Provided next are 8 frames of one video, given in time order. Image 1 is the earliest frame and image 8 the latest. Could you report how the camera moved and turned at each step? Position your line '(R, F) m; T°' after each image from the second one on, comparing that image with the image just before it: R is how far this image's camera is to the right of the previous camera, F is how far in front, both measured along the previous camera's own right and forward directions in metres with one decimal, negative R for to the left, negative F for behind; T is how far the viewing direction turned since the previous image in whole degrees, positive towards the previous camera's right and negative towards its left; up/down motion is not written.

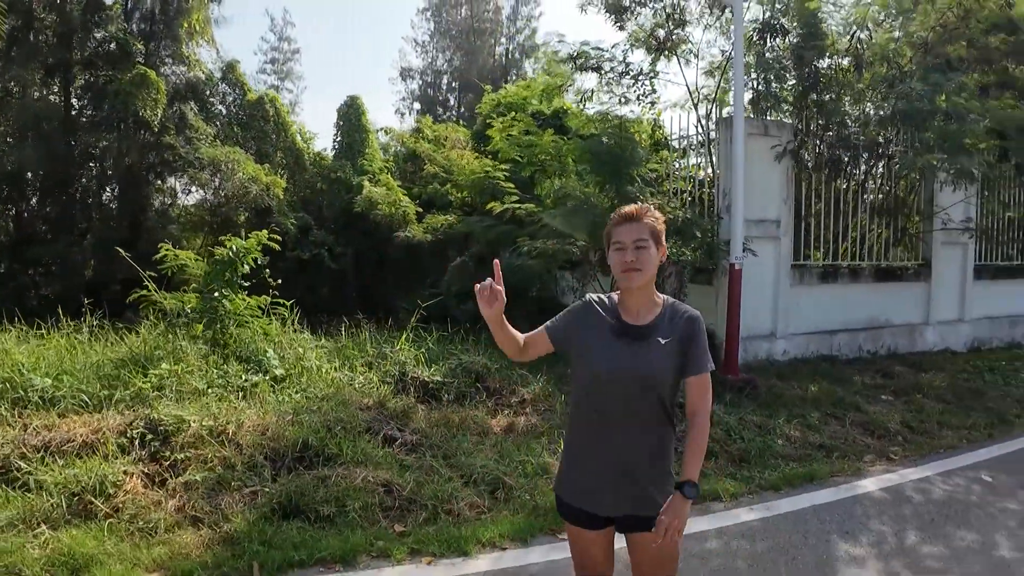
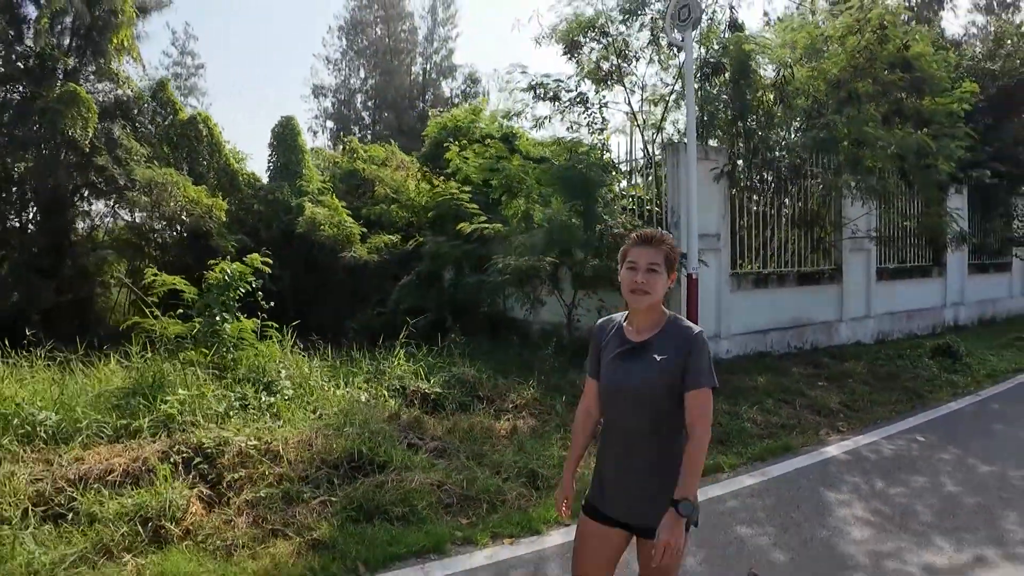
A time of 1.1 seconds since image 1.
(-0.7, -0.4) m; +8°
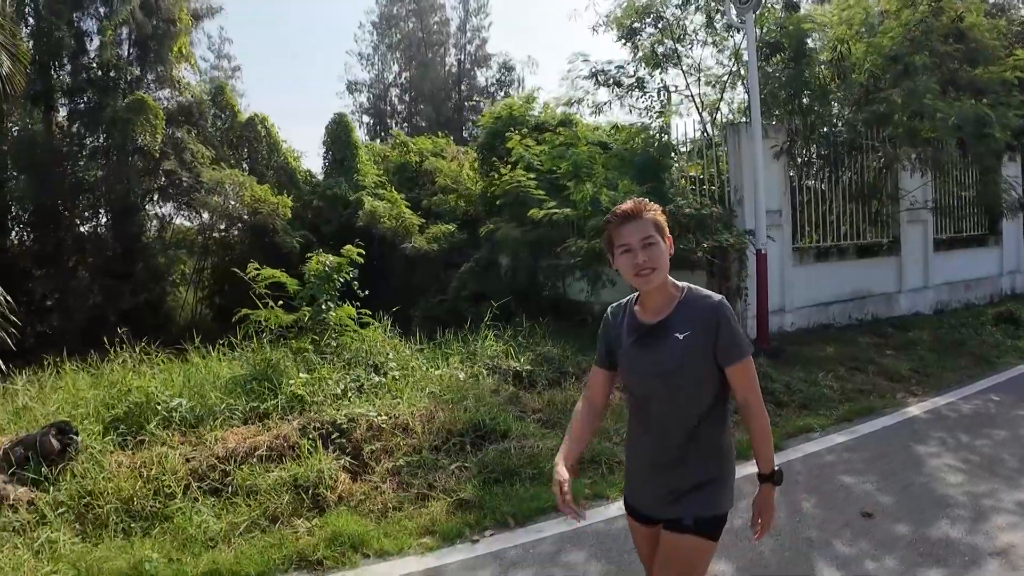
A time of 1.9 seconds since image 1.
(-0.5, -0.3) m; -2°
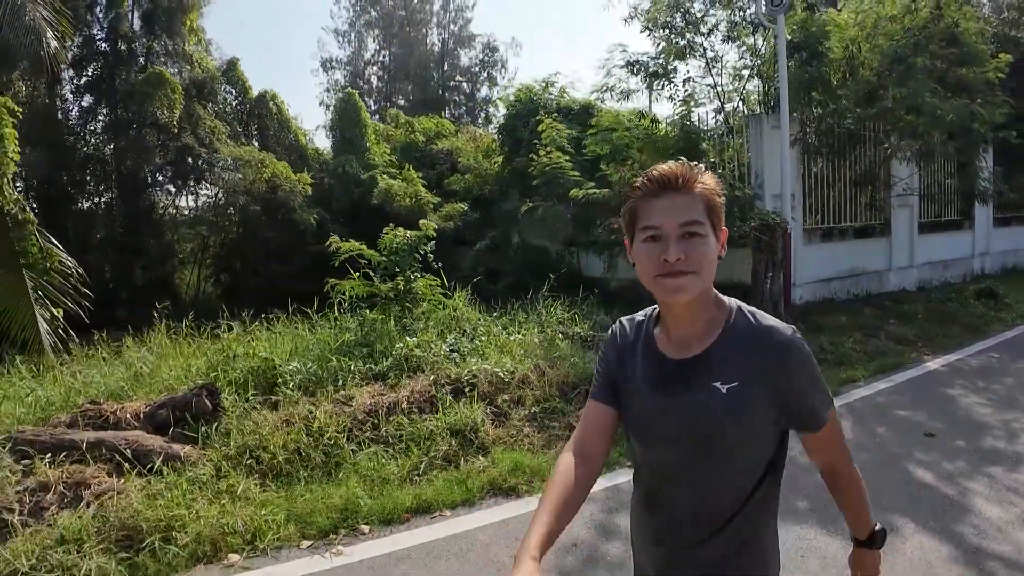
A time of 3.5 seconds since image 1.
(-1.2, -0.6) m; +4°
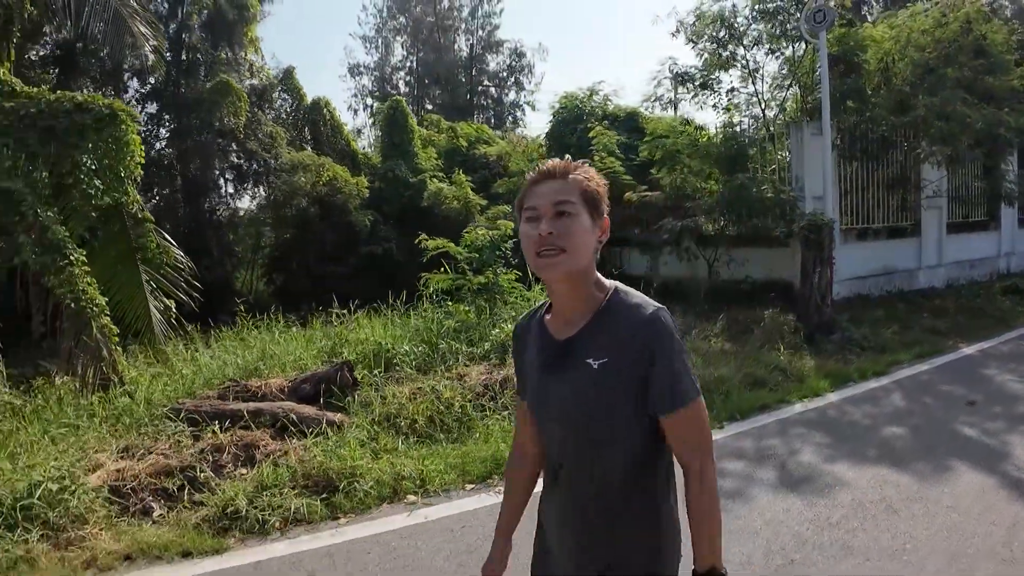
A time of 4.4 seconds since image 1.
(-0.7, -0.7) m; 0°
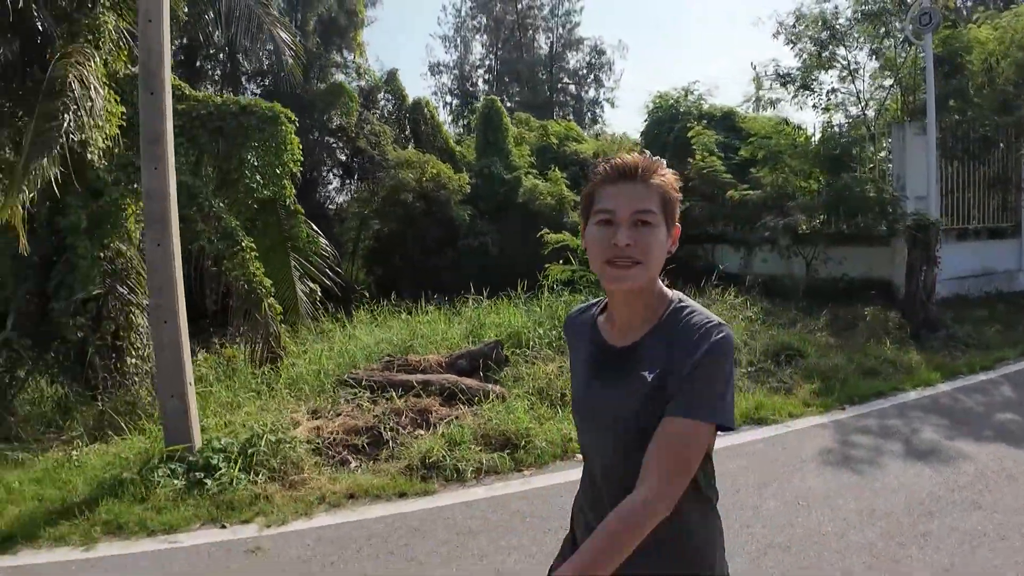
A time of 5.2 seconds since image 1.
(-0.7, -0.6) m; -4°
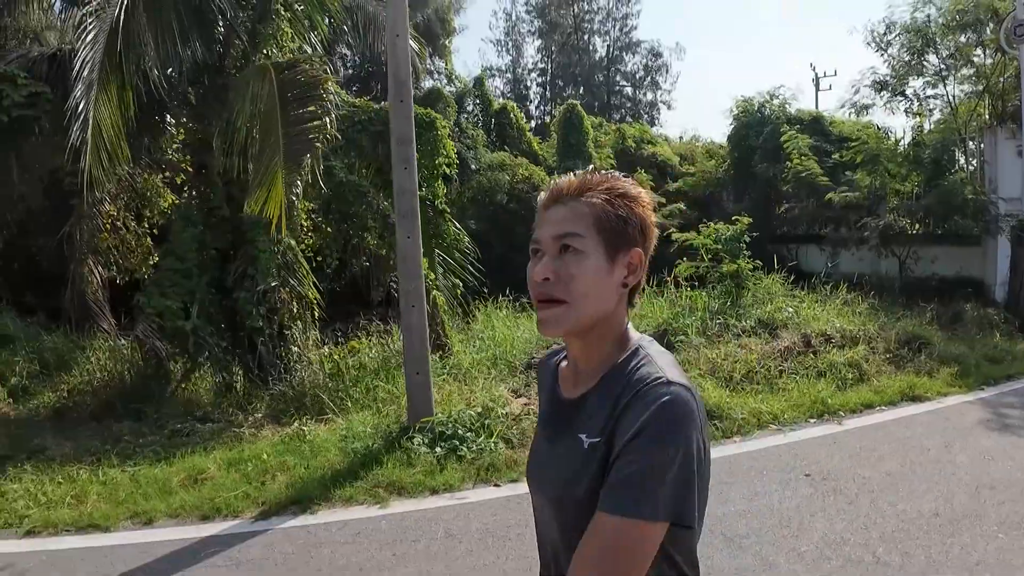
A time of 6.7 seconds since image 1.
(-1.6, -0.6) m; -1°
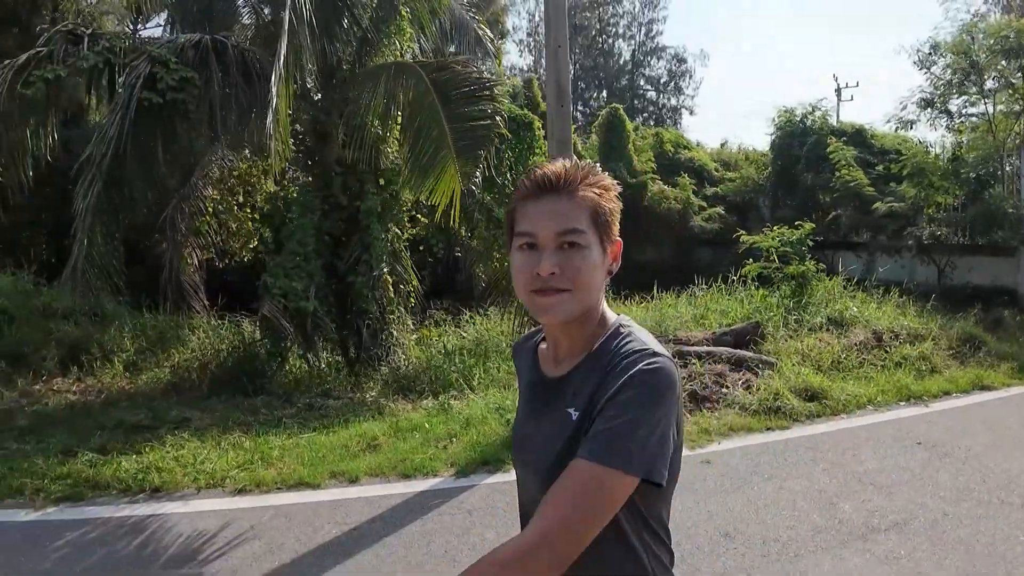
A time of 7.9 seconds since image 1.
(-1.5, -0.5) m; +2°
